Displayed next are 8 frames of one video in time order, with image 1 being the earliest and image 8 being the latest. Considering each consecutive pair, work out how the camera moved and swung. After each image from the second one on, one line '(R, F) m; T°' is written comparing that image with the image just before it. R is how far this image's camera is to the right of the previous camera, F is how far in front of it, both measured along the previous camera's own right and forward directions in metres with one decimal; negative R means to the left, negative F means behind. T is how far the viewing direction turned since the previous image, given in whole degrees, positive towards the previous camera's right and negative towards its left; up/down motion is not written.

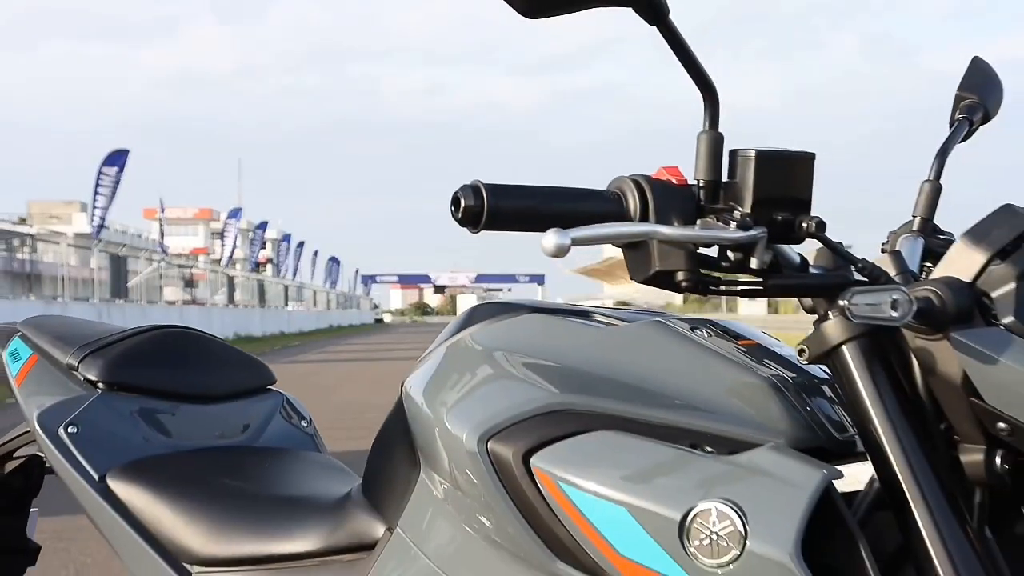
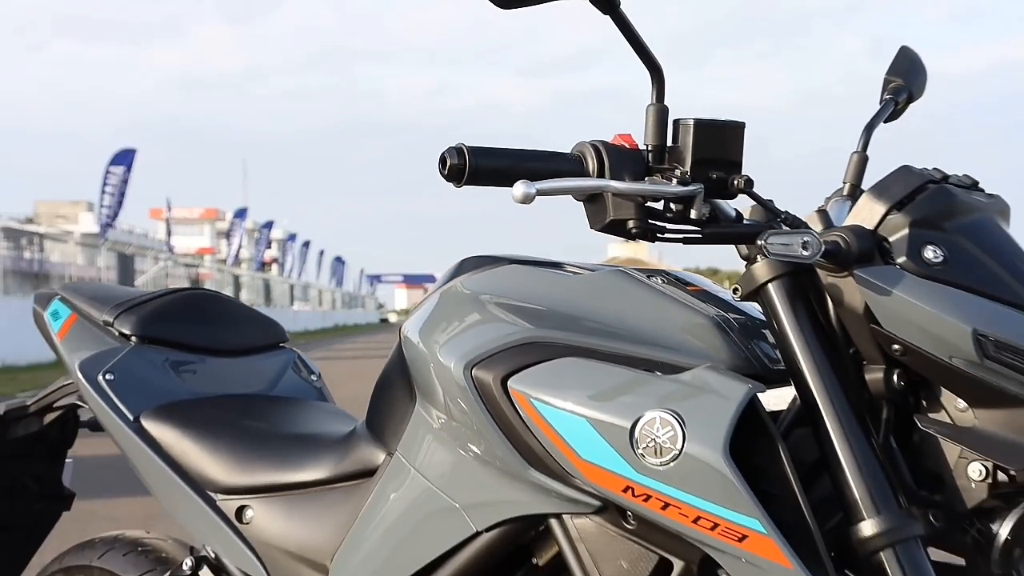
(0.0, -0.3) m; 0°
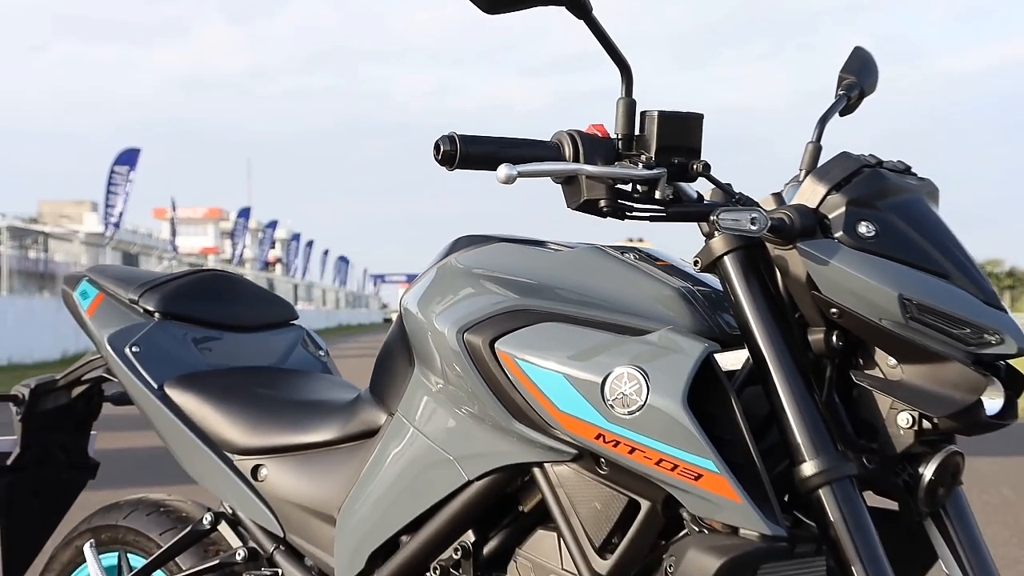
(0.0, -0.2) m; 0°
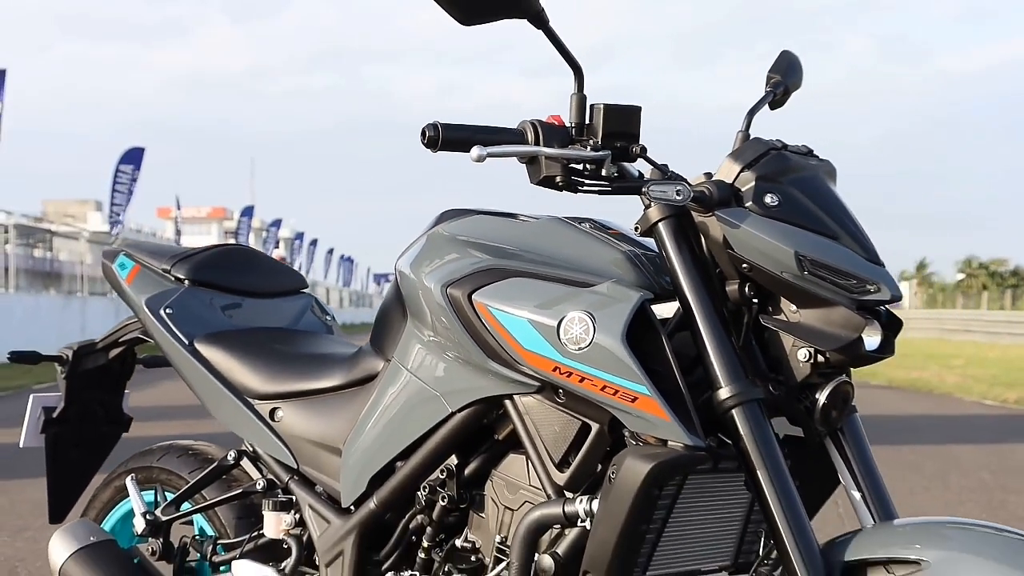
(+0.1, -0.4) m; 0°
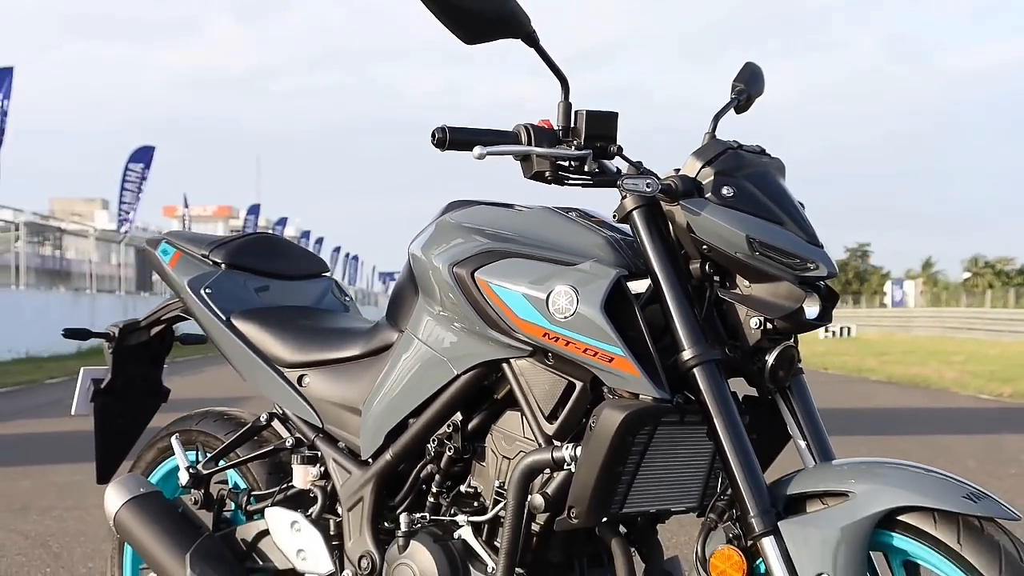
(0.0, -0.4) m; 0°
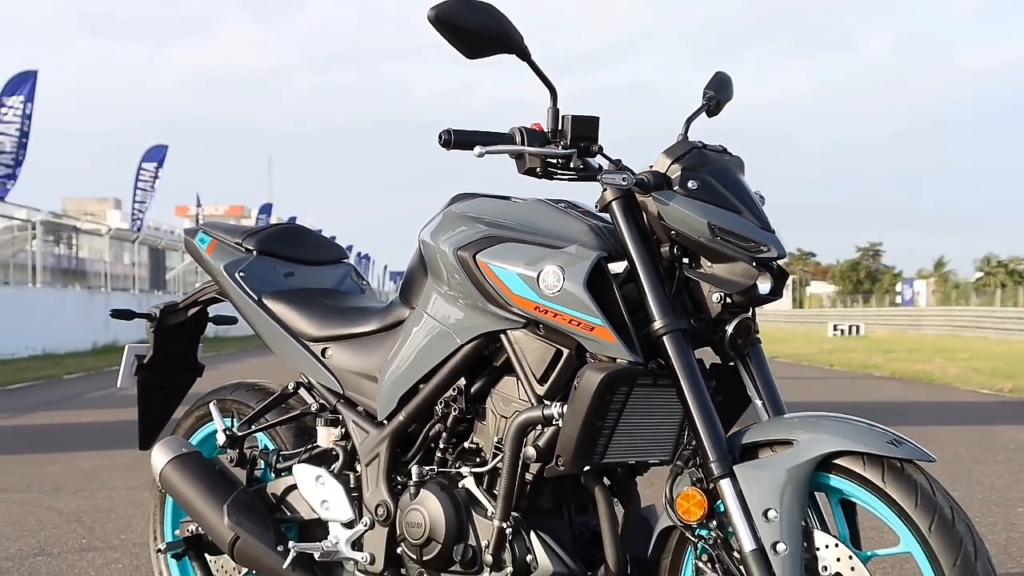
(0.0, -0.4) m; -1°
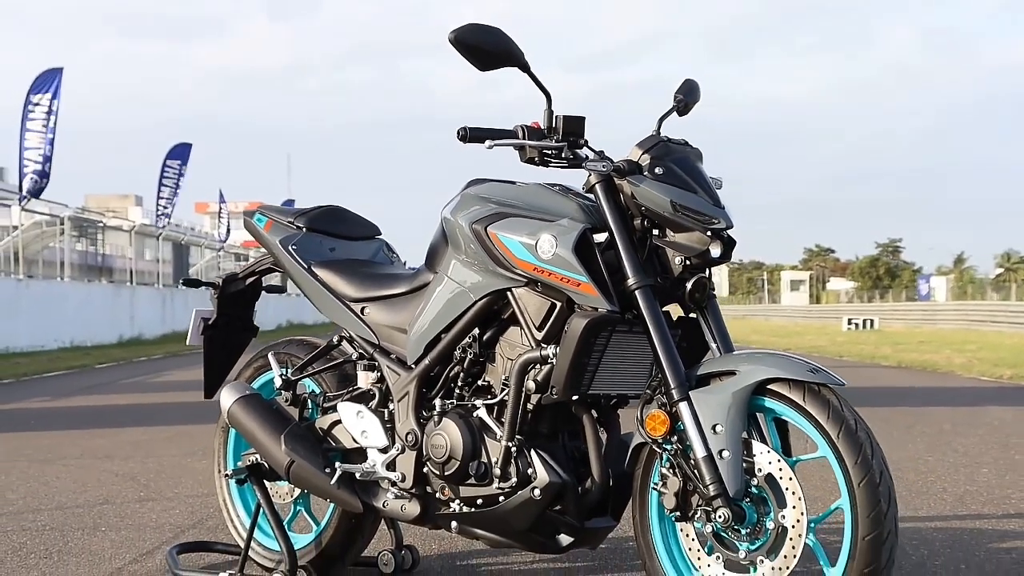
(+0.1, -0.8) m; -1°
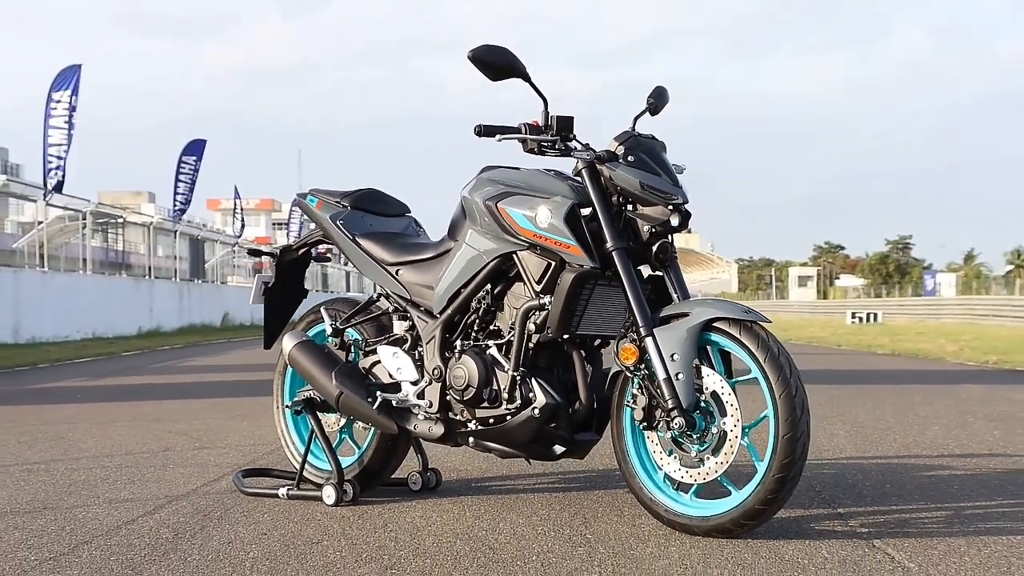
(0.0, -1.1) m; -1°
